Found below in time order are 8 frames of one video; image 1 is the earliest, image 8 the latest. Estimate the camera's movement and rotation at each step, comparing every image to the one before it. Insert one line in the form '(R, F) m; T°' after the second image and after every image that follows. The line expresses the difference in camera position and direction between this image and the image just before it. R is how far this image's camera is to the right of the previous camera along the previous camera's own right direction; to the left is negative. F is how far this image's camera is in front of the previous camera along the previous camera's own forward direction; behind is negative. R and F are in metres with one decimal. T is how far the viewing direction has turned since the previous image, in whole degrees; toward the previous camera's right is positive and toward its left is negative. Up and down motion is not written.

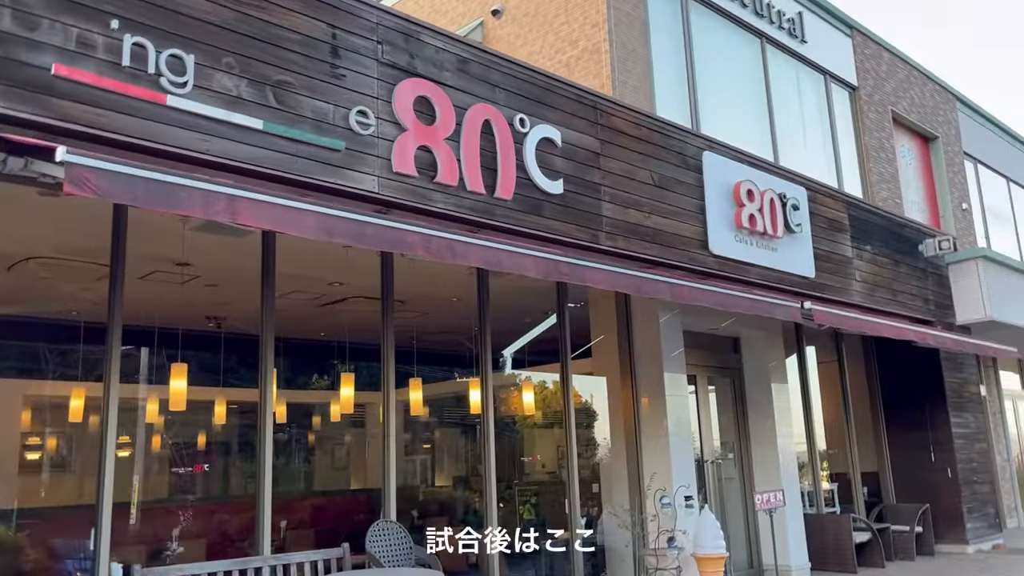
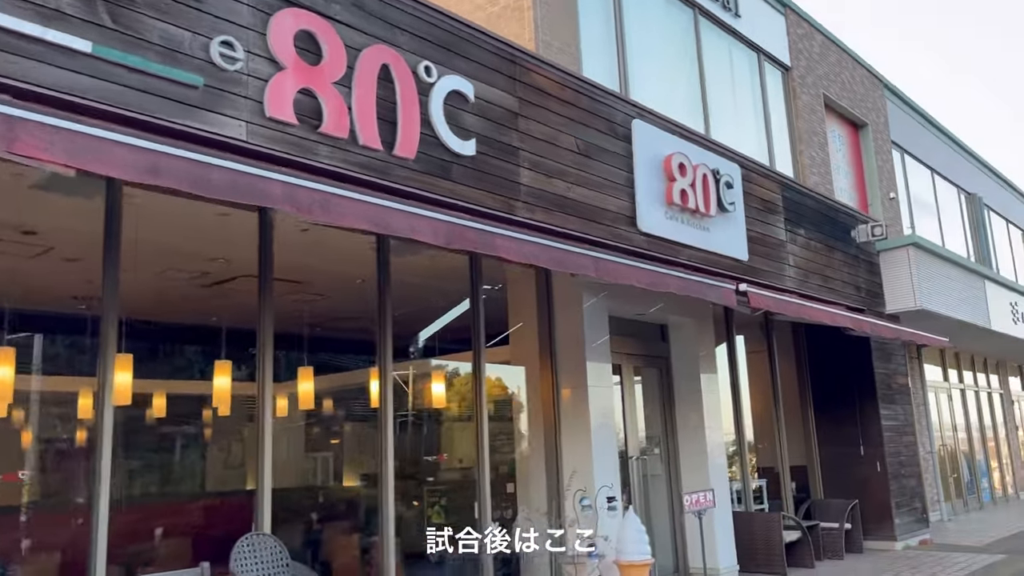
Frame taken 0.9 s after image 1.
(+0.2, +0.9) m; +5°
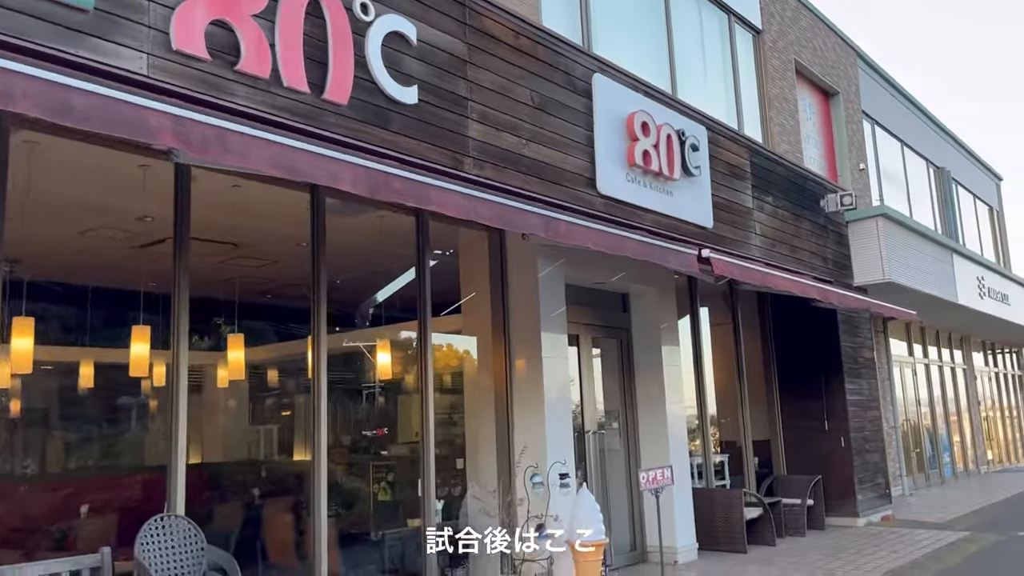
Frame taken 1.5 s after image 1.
(+0.2, +0.5) m; +2°
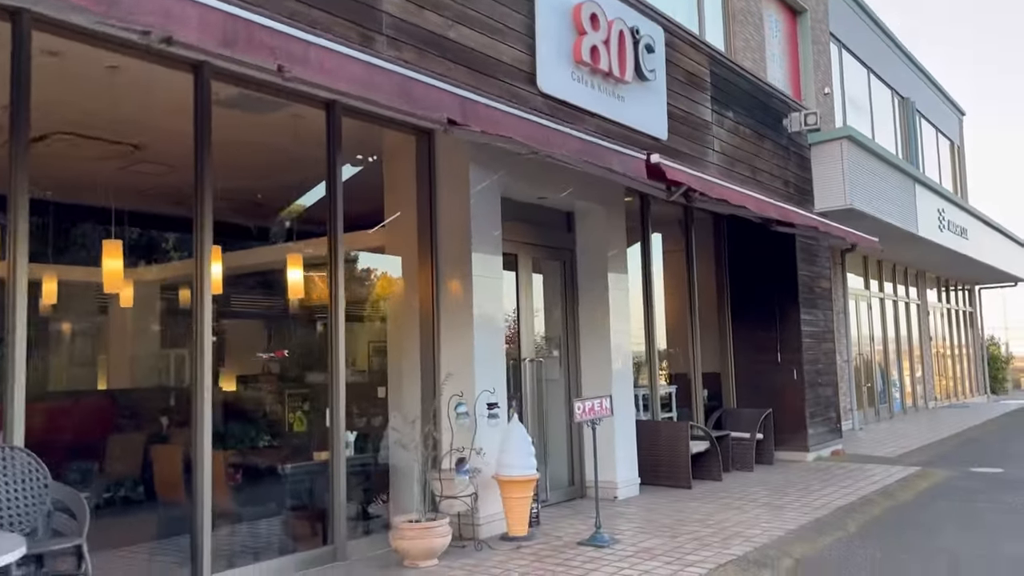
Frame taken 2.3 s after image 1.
(+0.3, +0.8) m; +3°
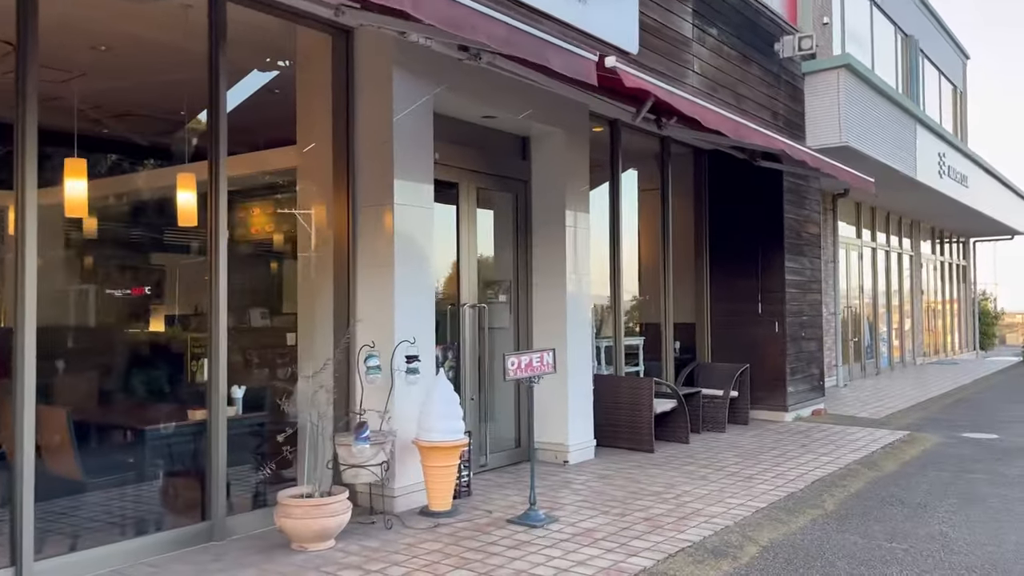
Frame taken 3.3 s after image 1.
(+0.4, +1.0) m; +1°
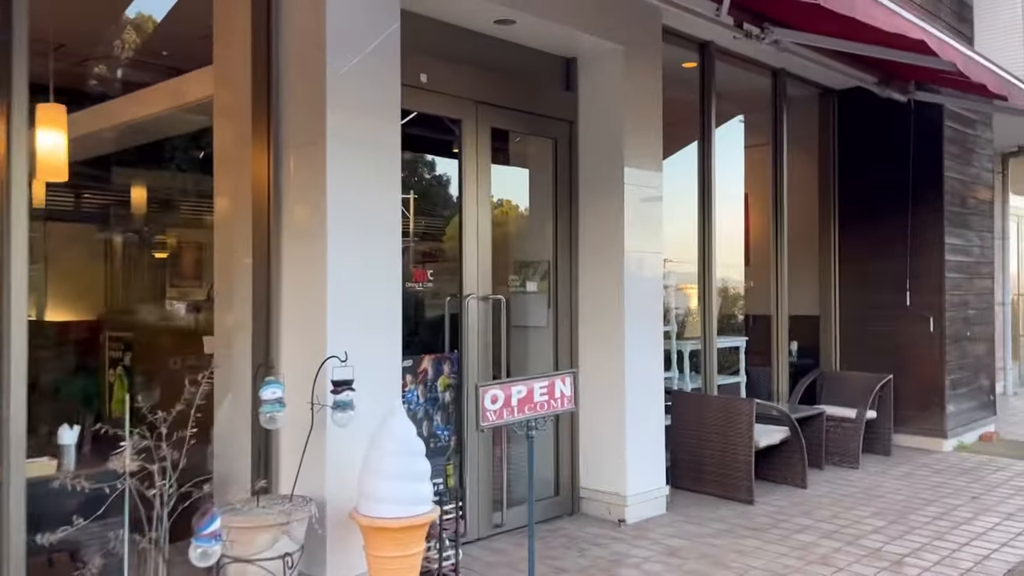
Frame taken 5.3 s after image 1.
(+0.5, +2.1) m; -8°
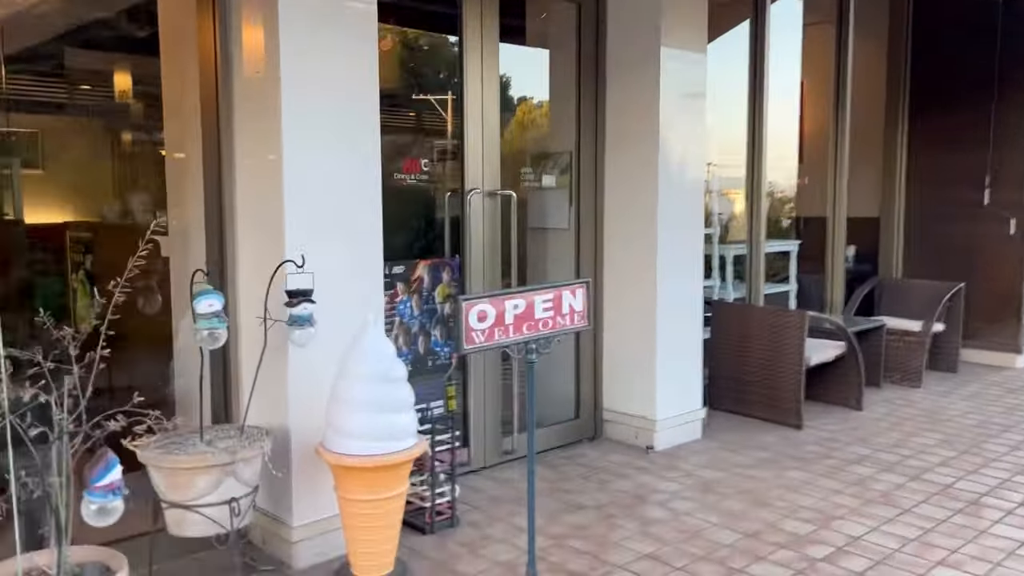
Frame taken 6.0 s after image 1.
(+0.1, +0.7) m; -3°
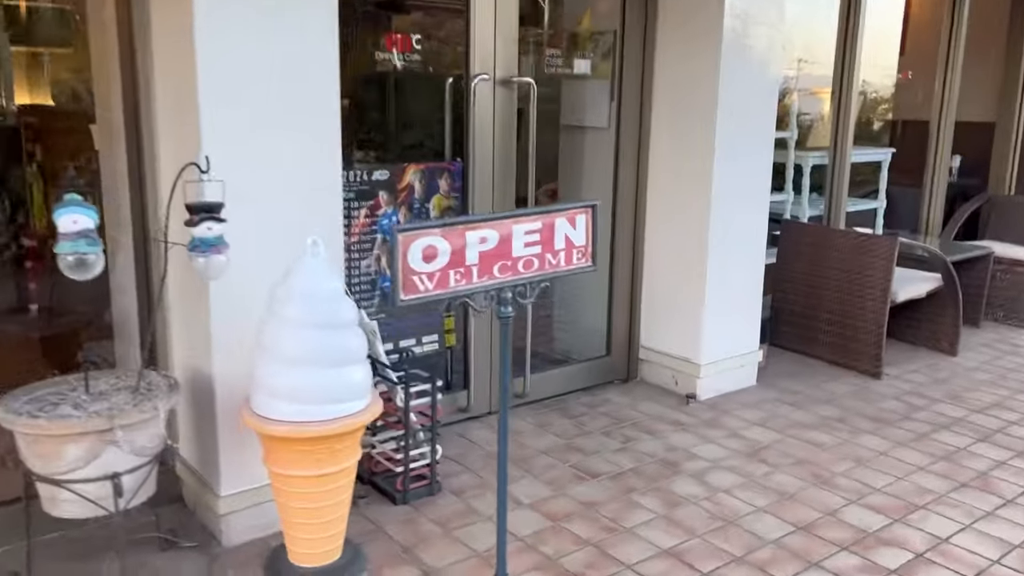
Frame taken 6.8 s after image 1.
(+0.2, +0.7) m; -5°
